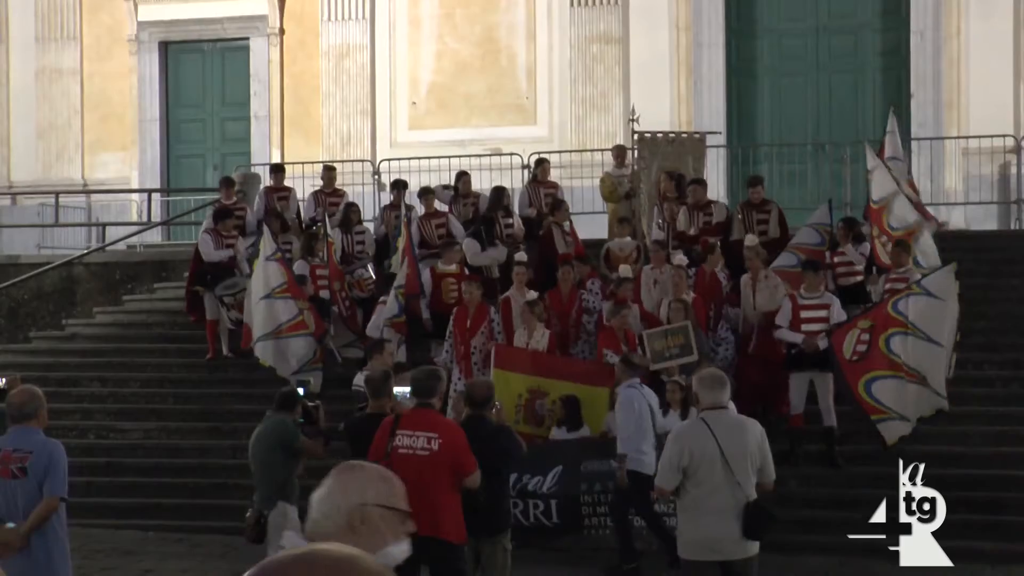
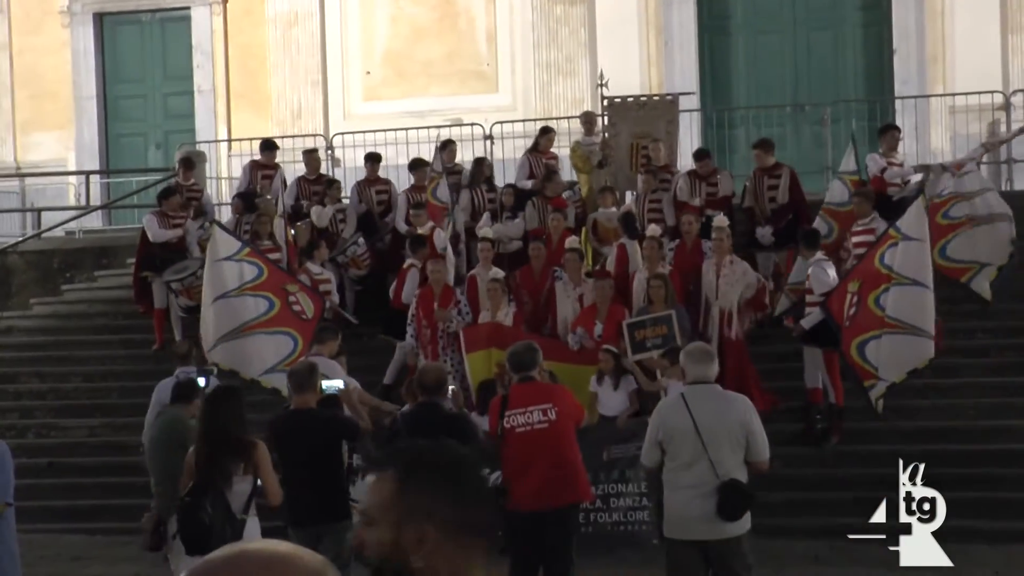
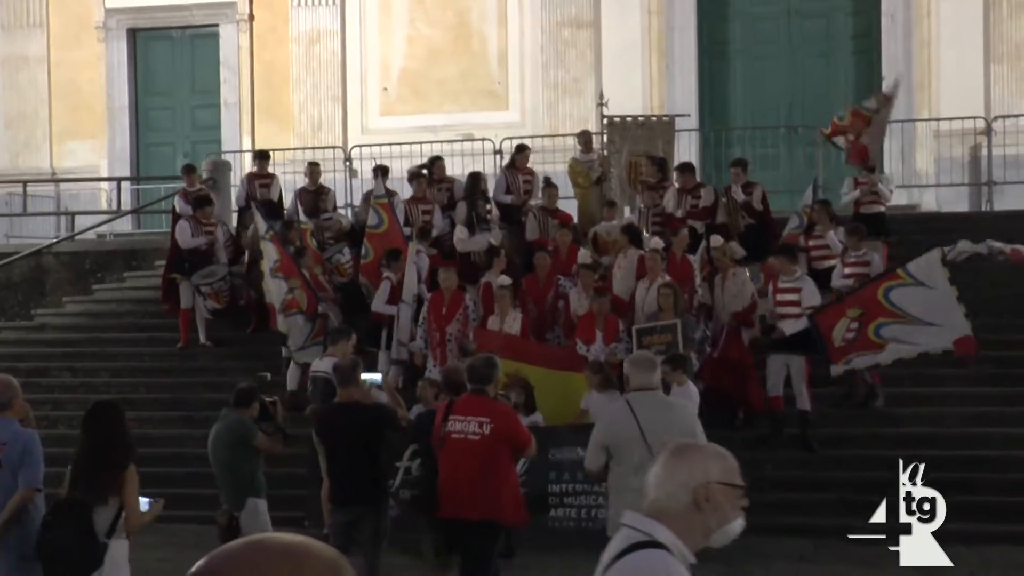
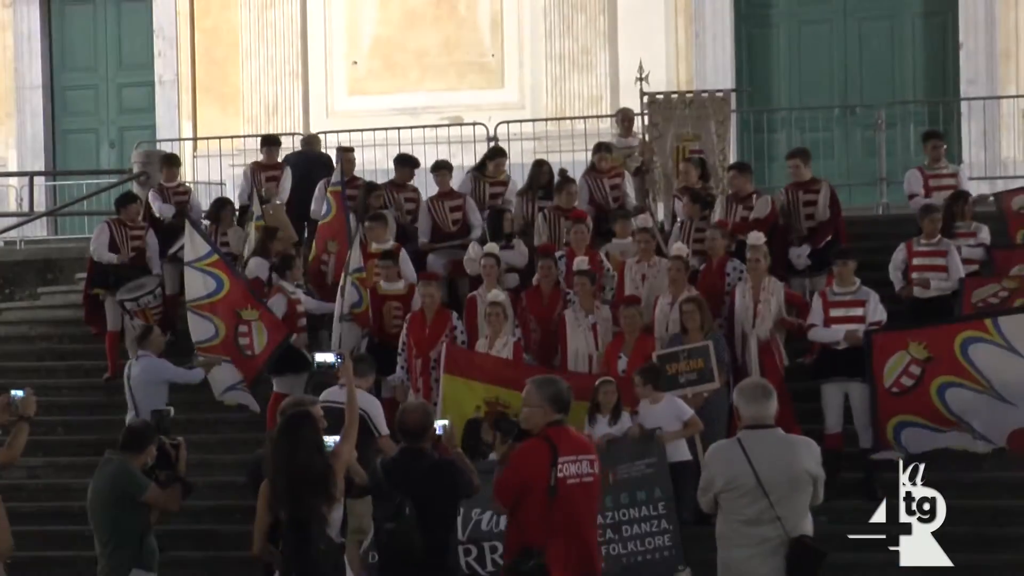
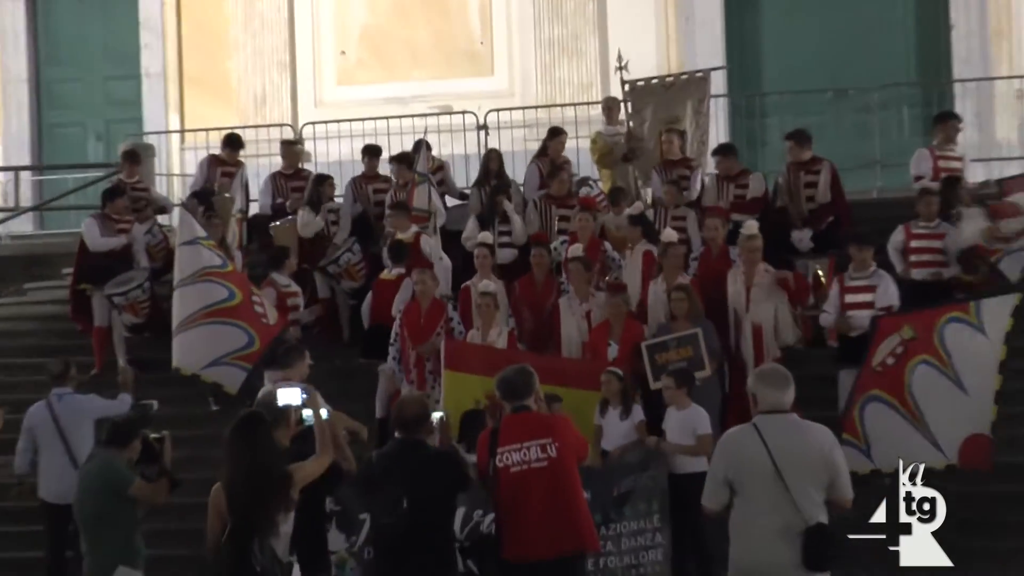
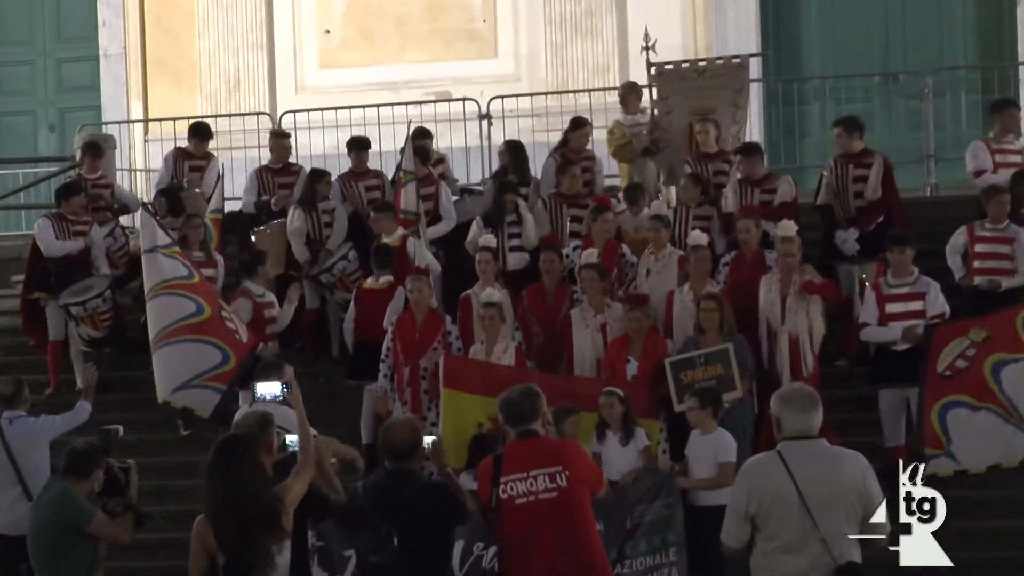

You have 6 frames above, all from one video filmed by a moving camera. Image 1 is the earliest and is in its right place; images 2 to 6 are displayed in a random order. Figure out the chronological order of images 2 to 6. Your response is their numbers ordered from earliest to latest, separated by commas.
3, 2, 5, 6, 4
